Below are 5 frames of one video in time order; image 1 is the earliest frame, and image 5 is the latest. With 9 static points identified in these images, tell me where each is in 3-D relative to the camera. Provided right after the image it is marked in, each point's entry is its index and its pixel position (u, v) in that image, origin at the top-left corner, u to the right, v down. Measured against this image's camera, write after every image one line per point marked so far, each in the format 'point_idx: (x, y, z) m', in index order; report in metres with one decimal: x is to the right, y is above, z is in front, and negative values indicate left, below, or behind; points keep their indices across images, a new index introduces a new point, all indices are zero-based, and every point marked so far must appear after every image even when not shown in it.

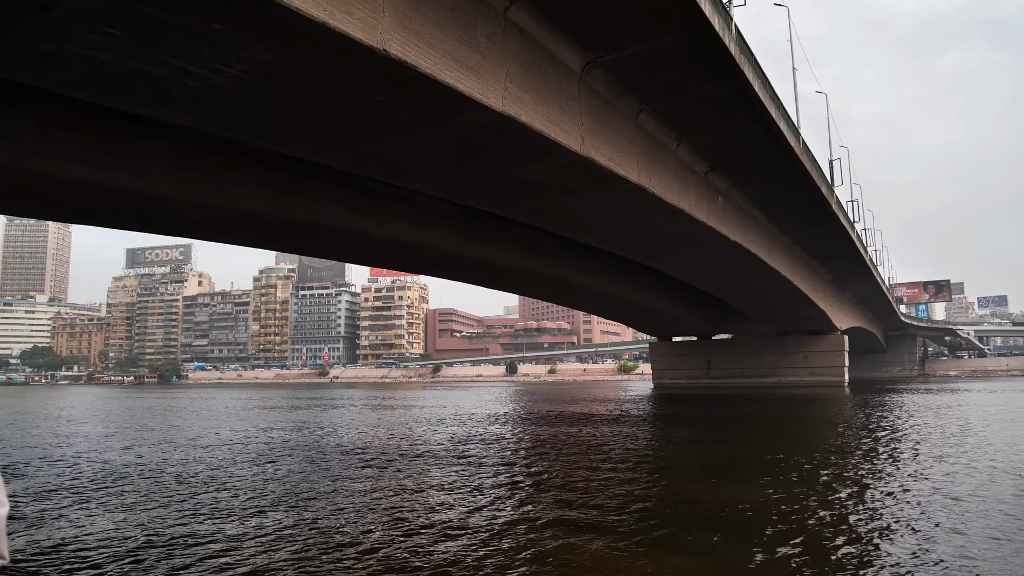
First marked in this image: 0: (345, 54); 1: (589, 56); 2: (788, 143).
0: (-1.9, +2.7, +7.0) m
1: (+1.4, +4.1, +10.8) m
2: (+7.0, +3.8, +15.6) m
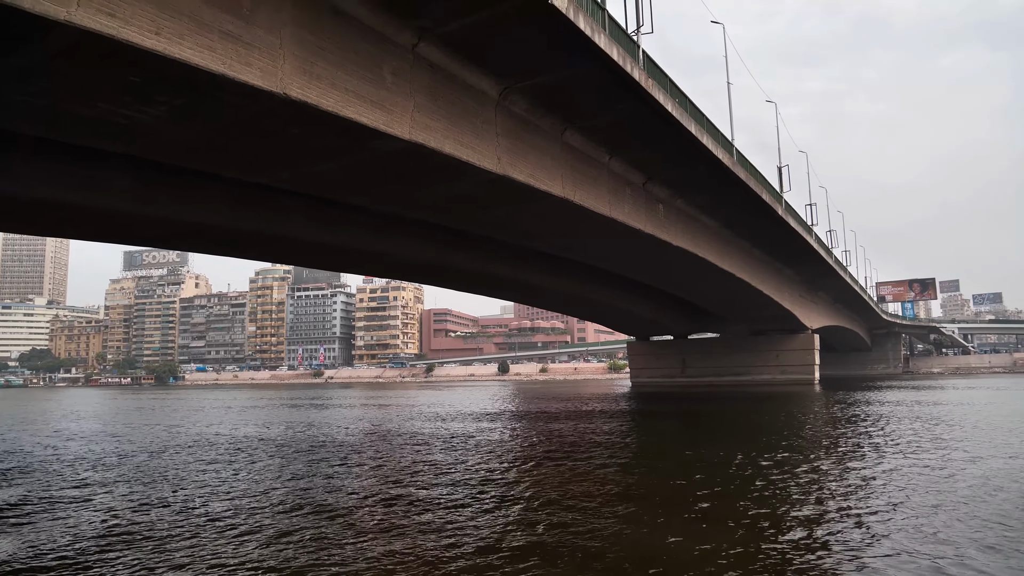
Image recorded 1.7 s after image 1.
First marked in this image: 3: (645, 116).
0: (-3.5, +2.5, +8.1) m
1: (-0.2, +3.9, +11.8) m
2: (+5.5, +3.6, +16.6) m
3: (+3.0, +3.9, +14.0) m
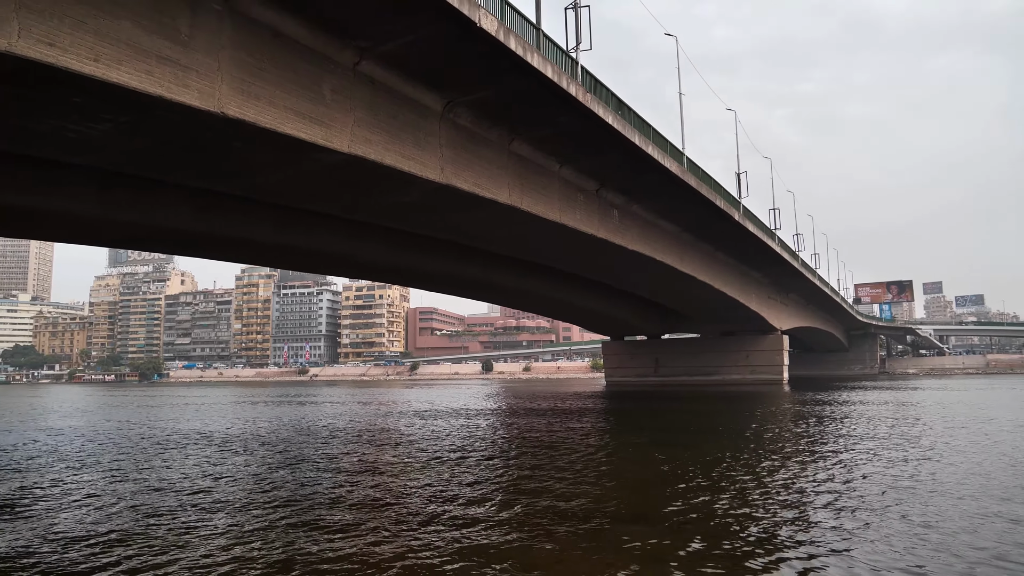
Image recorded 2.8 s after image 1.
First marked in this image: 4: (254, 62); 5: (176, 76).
0: (-4.6, +2.4, +8.7) m
1: (-1.3, +3.9, +12.5) m
2: (+4.2, +3.5, +17.4) m
3: (+1.8, +3.8, +14.7) m
4: (-3.9, +3.4, +9.2) m
5: (-4.5, +2.9, +8.2) m
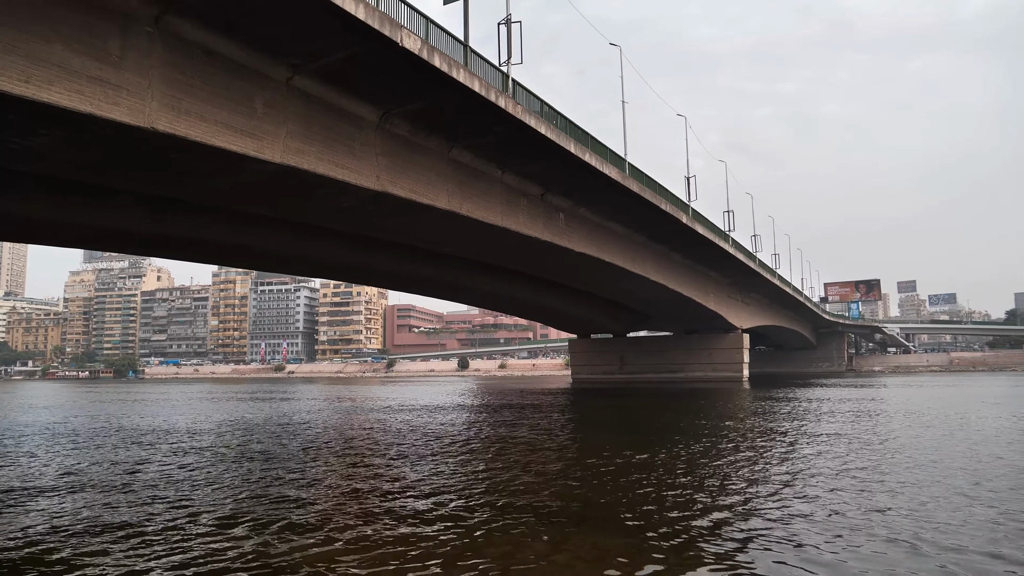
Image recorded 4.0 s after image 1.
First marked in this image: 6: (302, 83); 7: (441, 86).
0: (-6.0, +2.4, +9.4) m
1: (-2.8, +3.8, +13.2) m
2: (+2.6, +3.5, +18.3) m
3: (+0.3, +3.8, +15.5) m
4: (-5.3, +3.4, +9.9) m
5: (-5.9, +2.8, +8.9) m
6: (-4.0, +3.9, +11.7) m
7: (-1.4, +4.1, +12.6) m
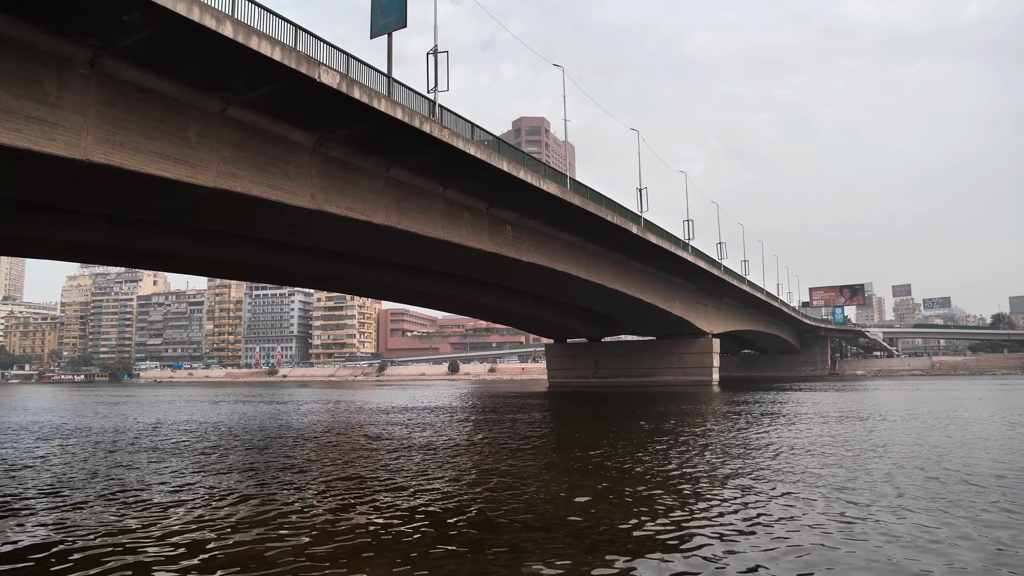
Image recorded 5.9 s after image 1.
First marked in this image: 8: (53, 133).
0: (-7.8, +2.2, +10.6) m
1: (-4.6, +3.6, +14.4) m
2: (+0.8, +3.2, +19.5) m
3: (-1.5, +3.5, +16.7) m
4: (-7.1, +3.1, +11.1) m
5: (-7.7, +2.6, +10.1) m
6: (-5.8, +3.6, +12.9) m
7: (-3.2, +3.9, +13.8) m
8: (-7.6, +2.6, +10.2) m
